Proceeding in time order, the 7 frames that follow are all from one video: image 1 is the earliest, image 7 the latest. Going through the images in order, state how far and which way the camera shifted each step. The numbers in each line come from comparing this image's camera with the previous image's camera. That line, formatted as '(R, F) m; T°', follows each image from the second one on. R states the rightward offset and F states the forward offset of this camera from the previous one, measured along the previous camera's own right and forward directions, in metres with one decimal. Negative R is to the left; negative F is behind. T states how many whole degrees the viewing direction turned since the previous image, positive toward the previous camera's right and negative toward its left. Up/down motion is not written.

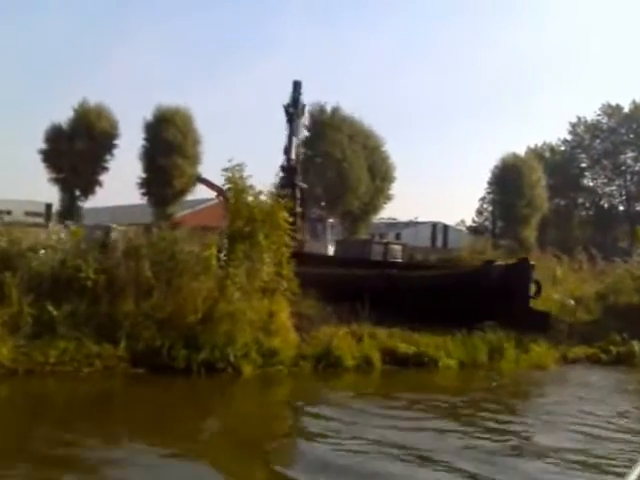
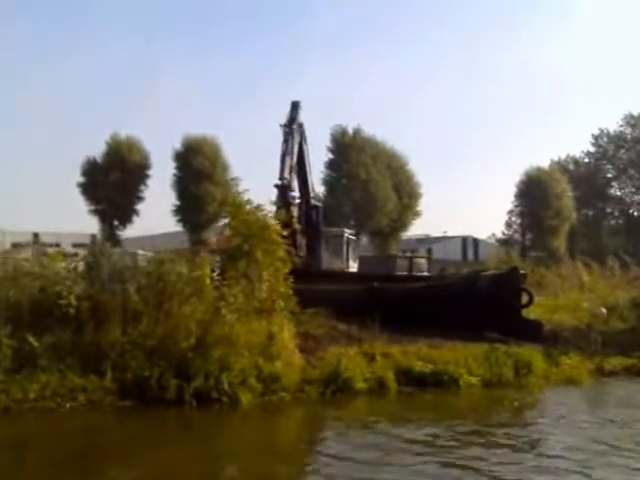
(+0.5, +1.5) m; -2°
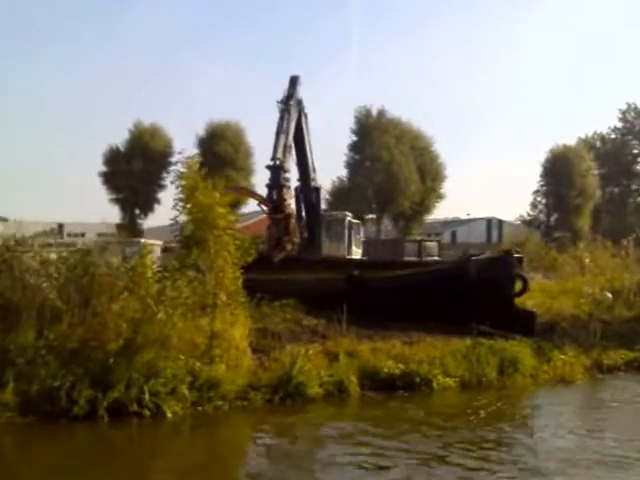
(+1.2, +2.1) m; -2°
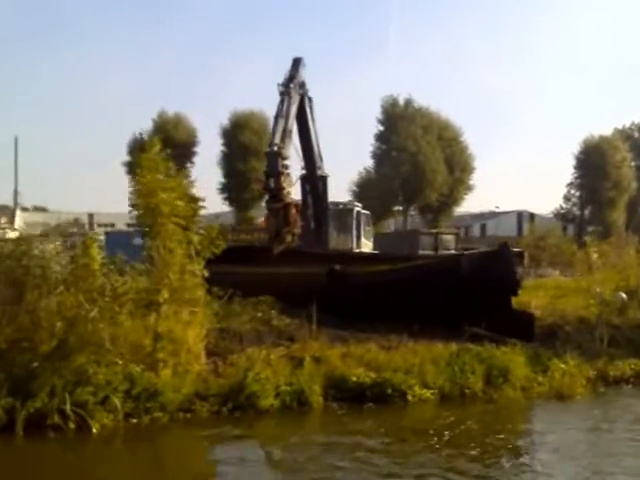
(+0.9, +1.7) m; -2°
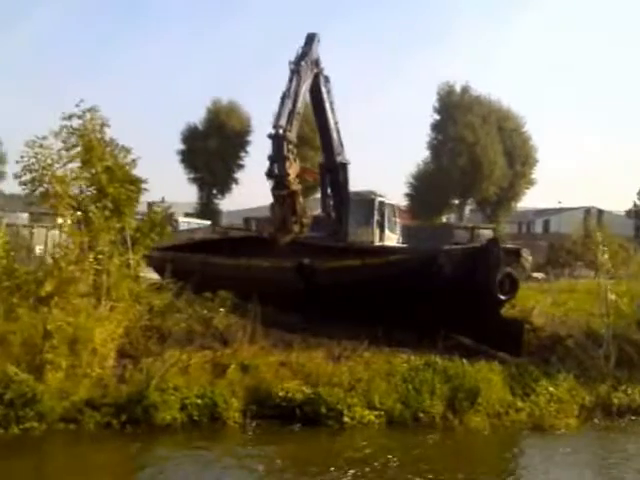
(+1.5, +2.2) m; -4°
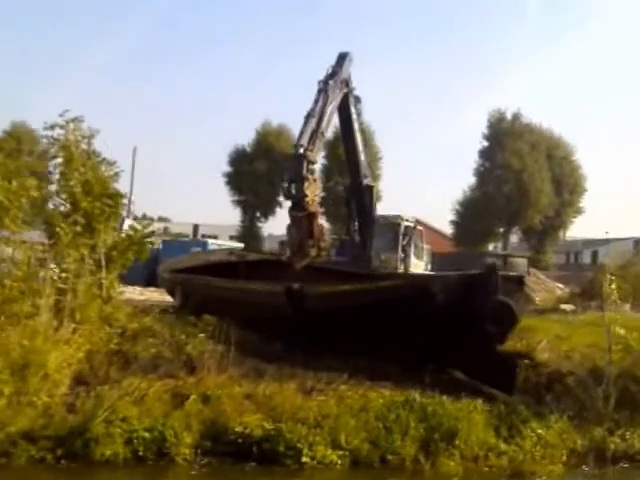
(+0.9, +0.7) m; -3°
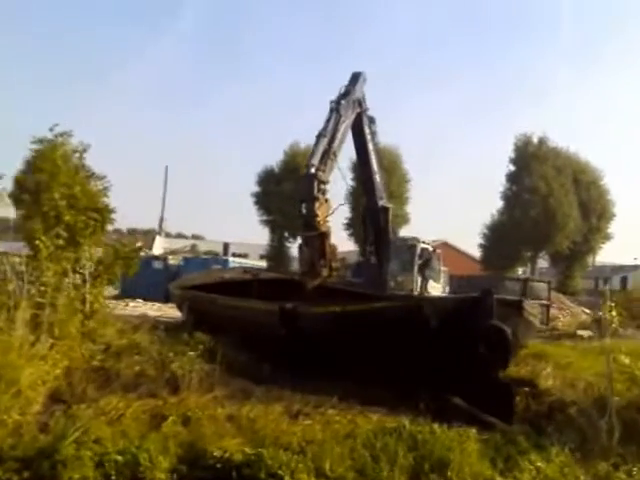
(+0.4, +0.4) m; -2°
